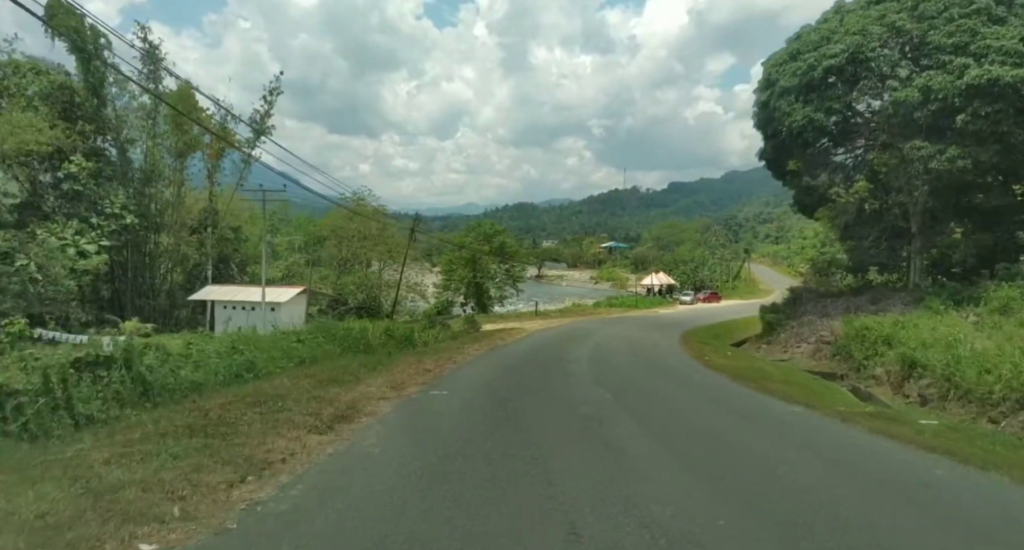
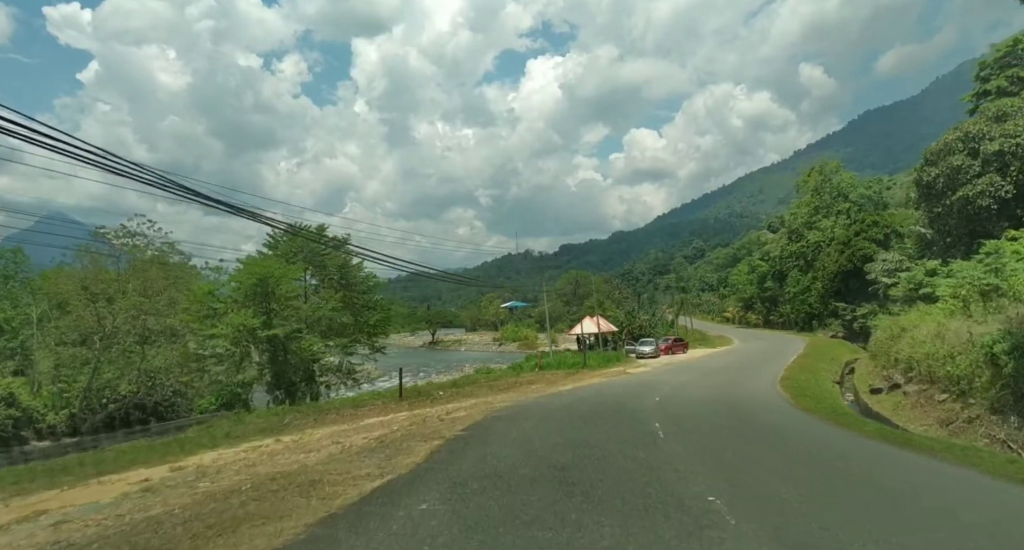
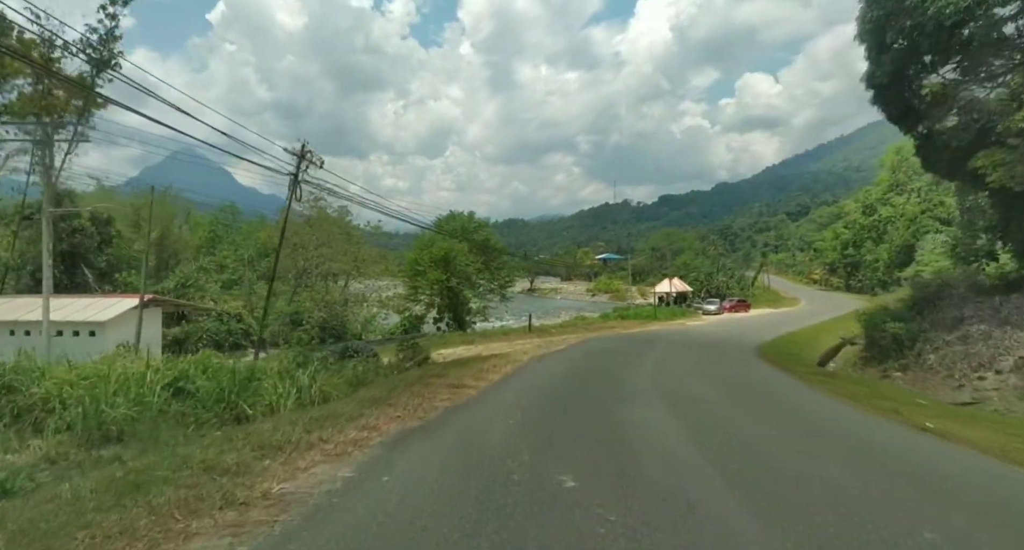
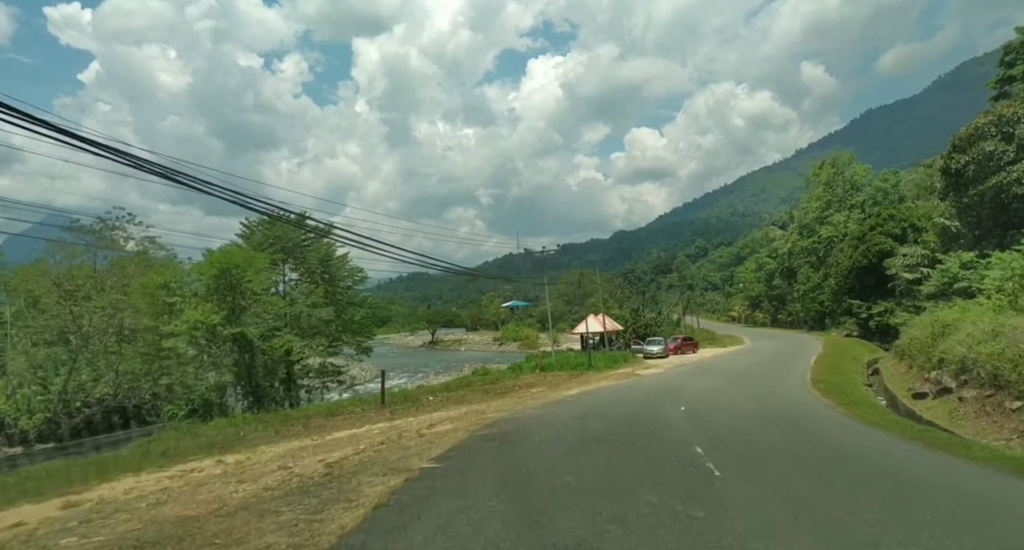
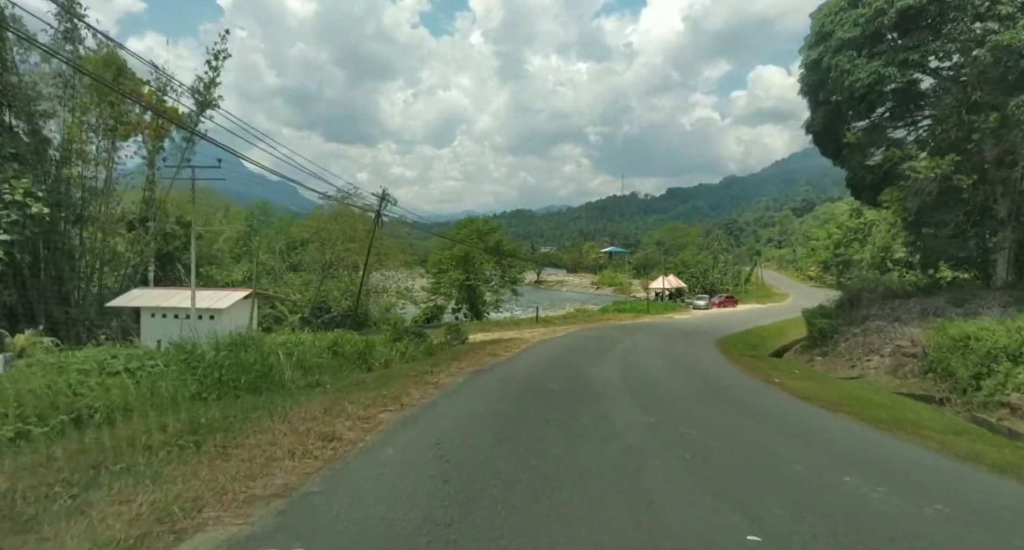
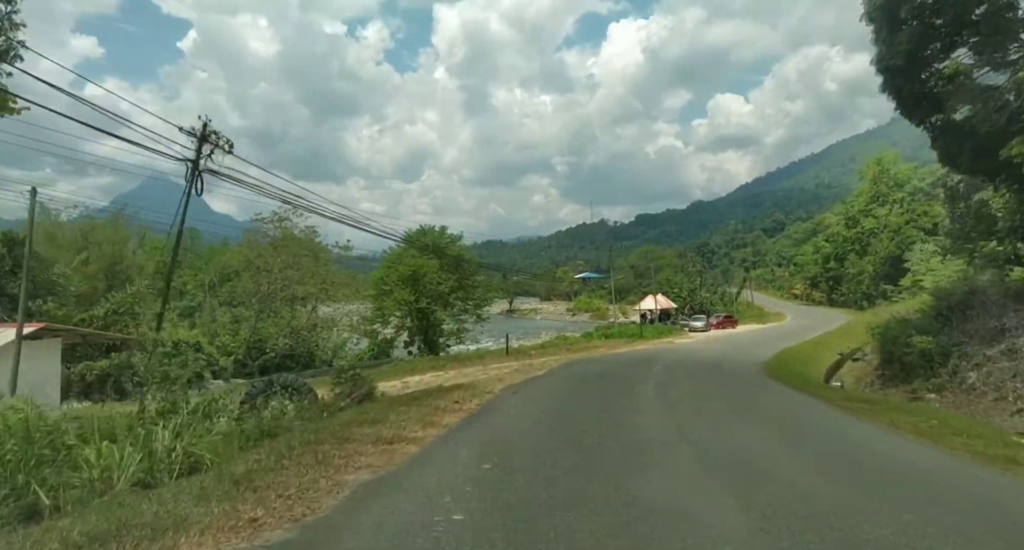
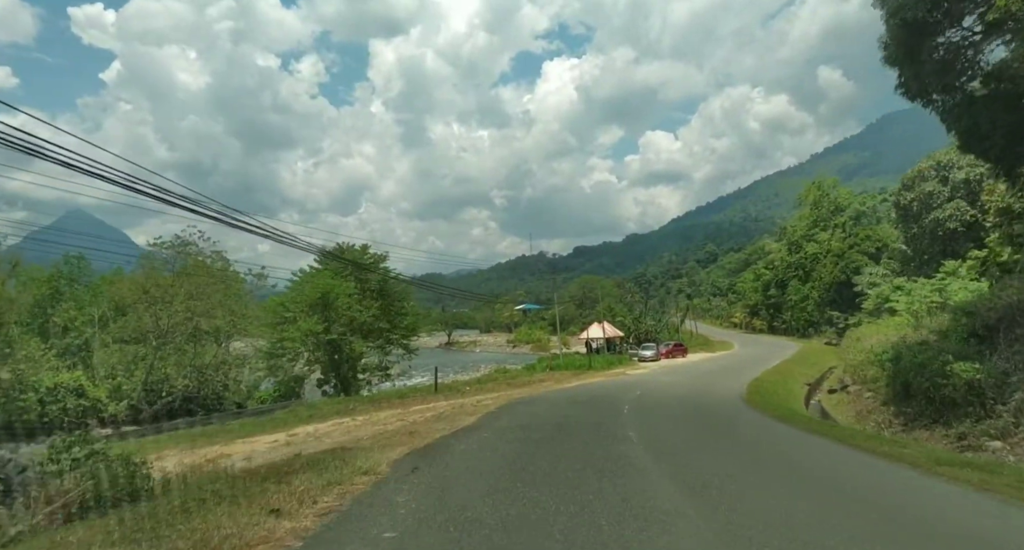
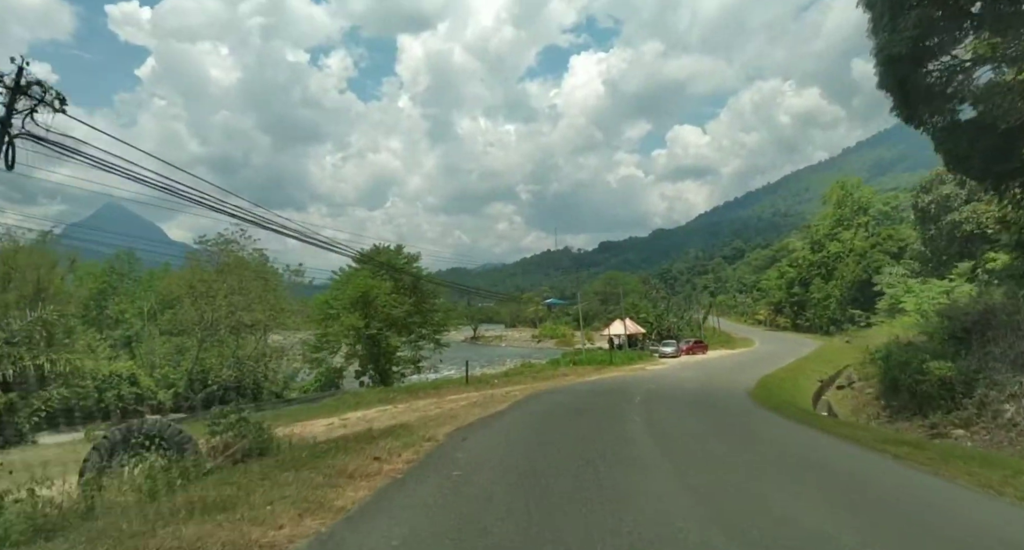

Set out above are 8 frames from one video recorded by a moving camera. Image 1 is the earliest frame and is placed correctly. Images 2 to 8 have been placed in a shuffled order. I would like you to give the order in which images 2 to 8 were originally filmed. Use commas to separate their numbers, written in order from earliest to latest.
5, 3, 6, 8, 7, 2, 4
